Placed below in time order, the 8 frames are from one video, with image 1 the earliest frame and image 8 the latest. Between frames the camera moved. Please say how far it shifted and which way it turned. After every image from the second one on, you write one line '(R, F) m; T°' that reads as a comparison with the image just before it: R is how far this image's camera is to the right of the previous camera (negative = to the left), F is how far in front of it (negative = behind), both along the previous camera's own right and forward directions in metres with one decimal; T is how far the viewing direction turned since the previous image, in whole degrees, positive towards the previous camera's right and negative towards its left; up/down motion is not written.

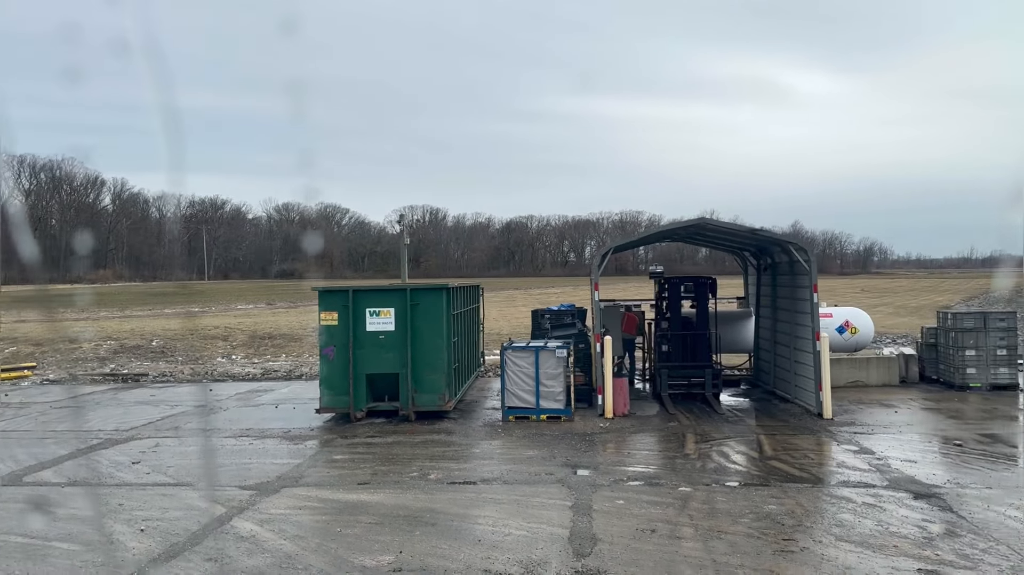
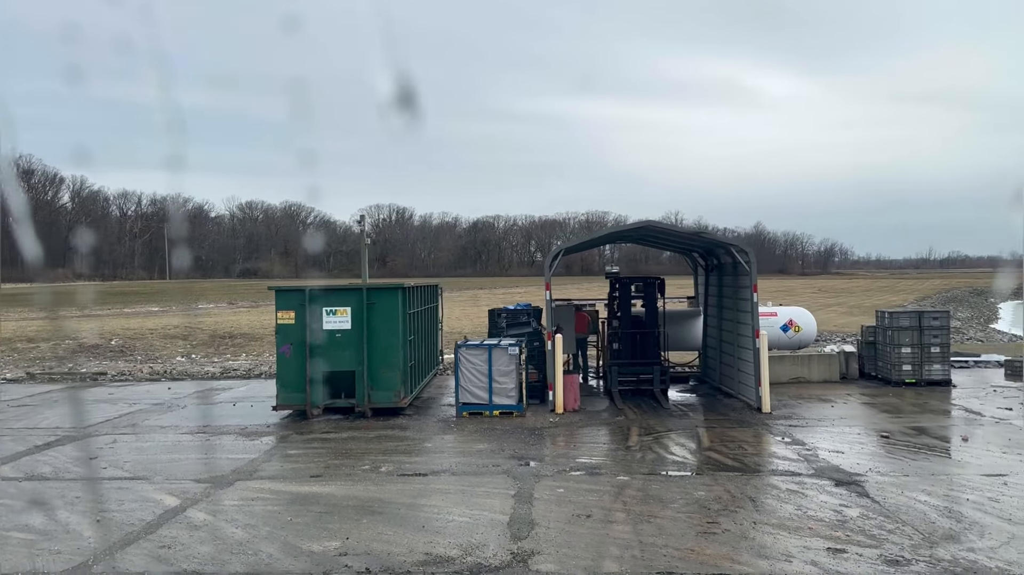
(+0.2, -0.3) m; +2°
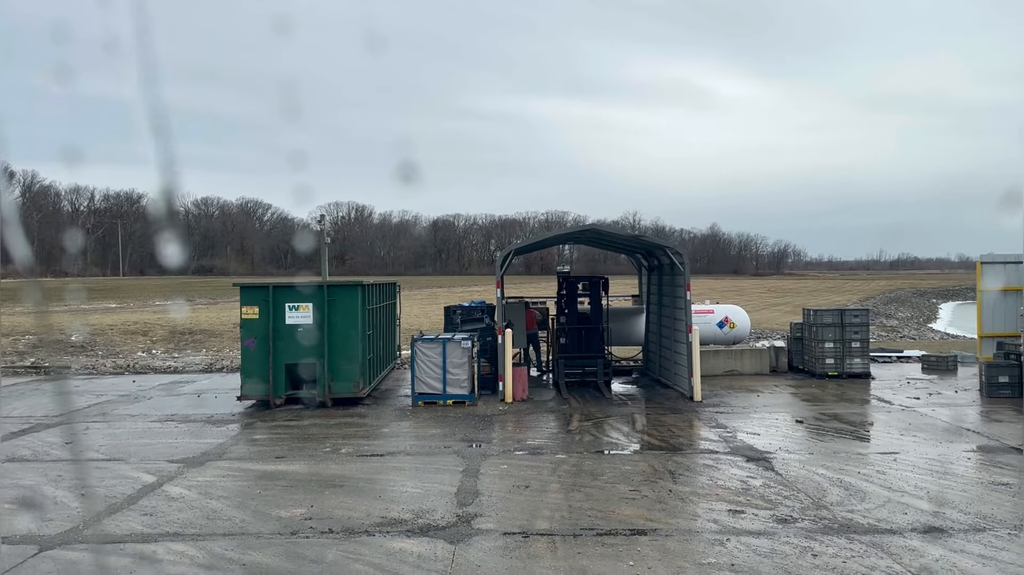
(+0.1, -0.8) m; +3°
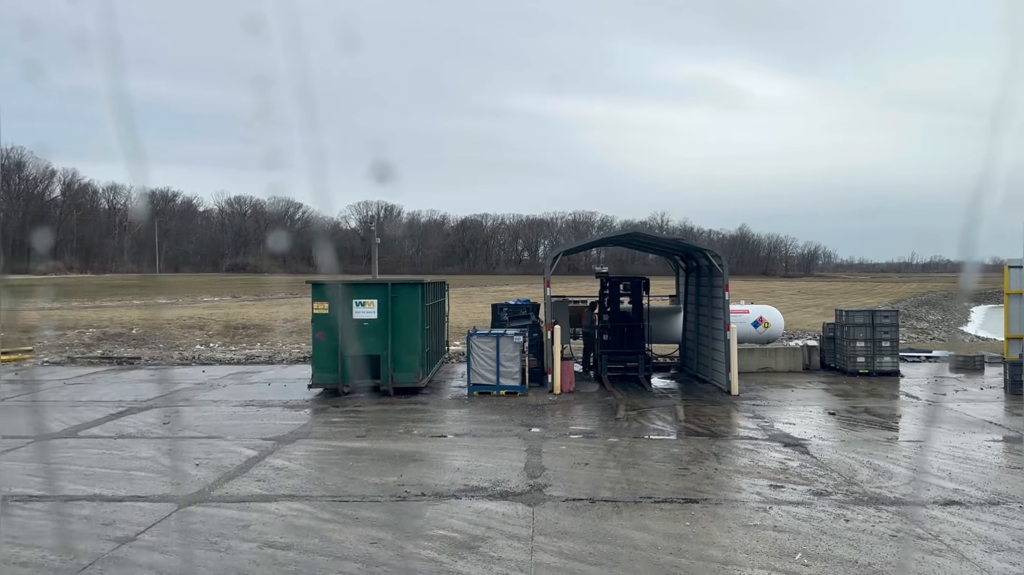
(-0.4, -0.9) m; -2°
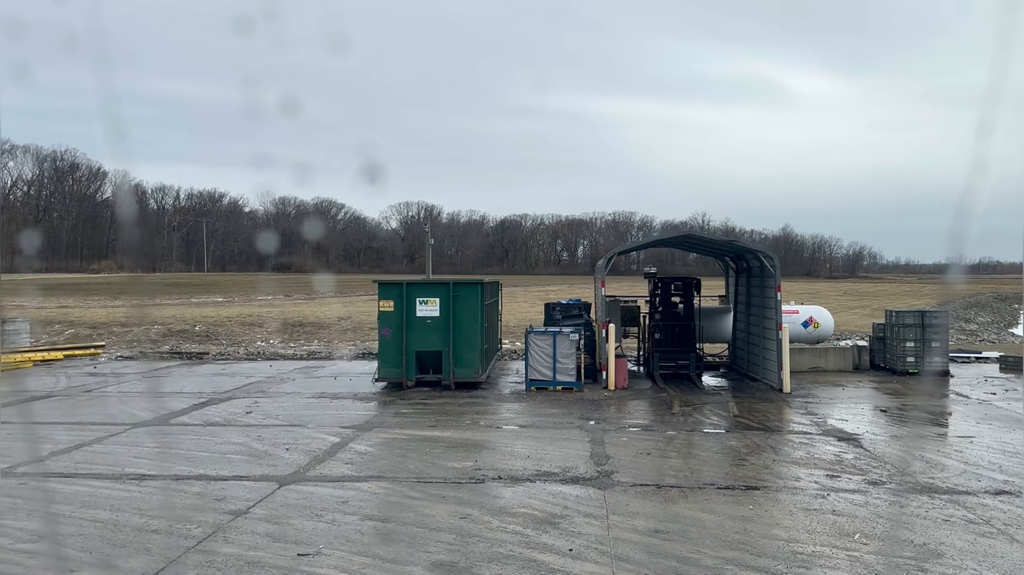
(-0.3, -0.5) m; -3°
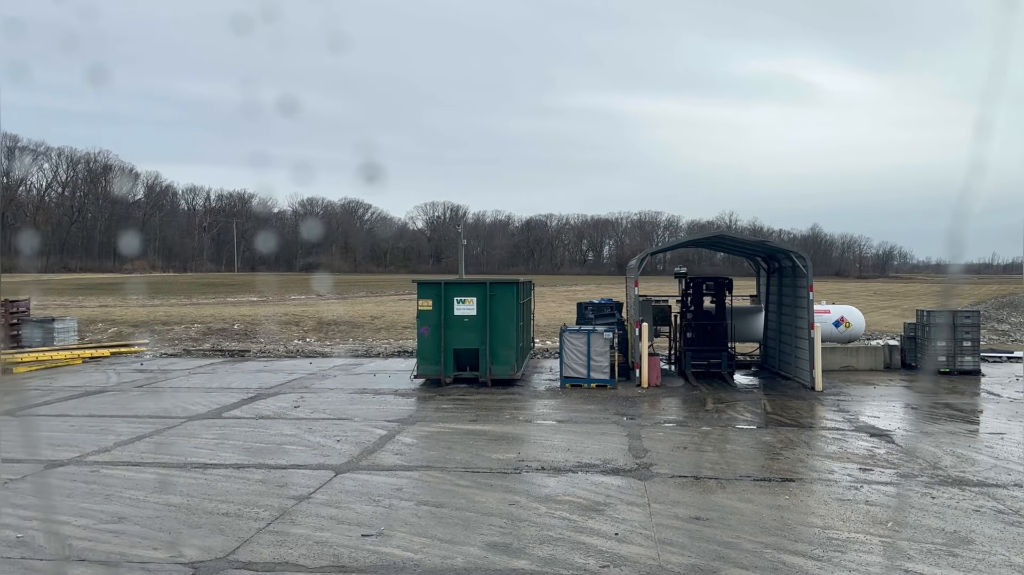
(-0.2, -0.4) m; -2°
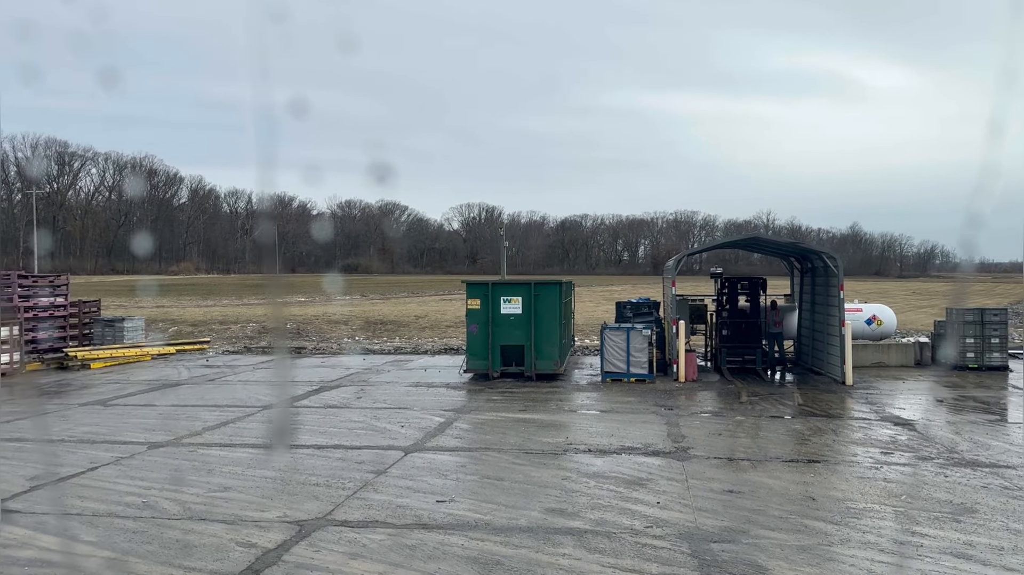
(-0.2, -0.9) m; -2°
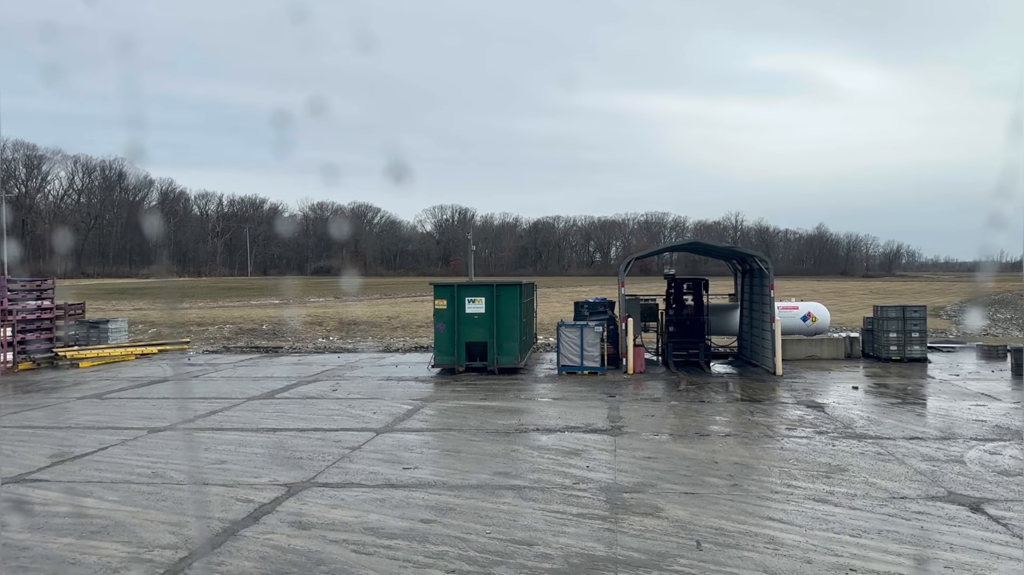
(+0.2, -1.3) m; +2°
